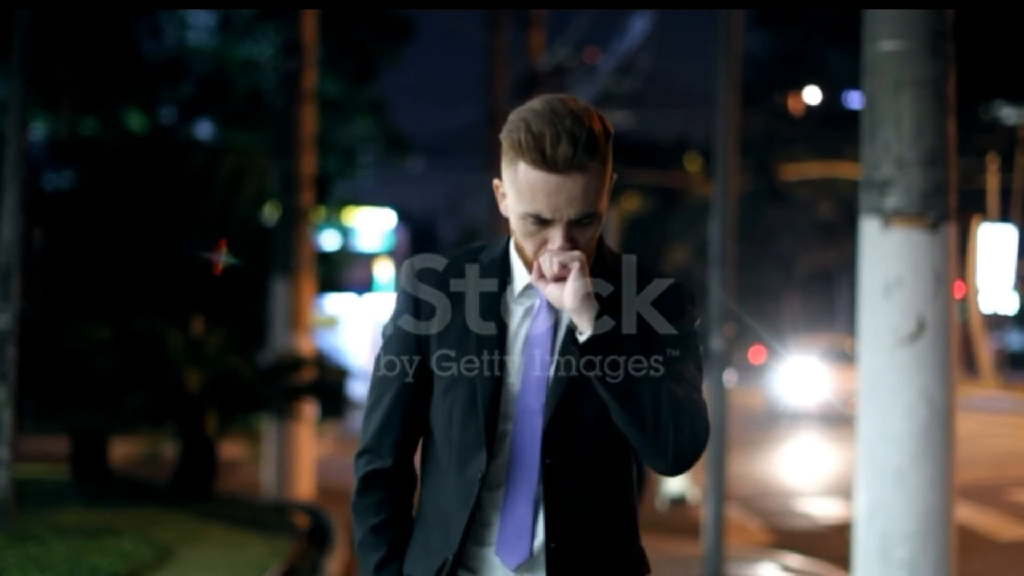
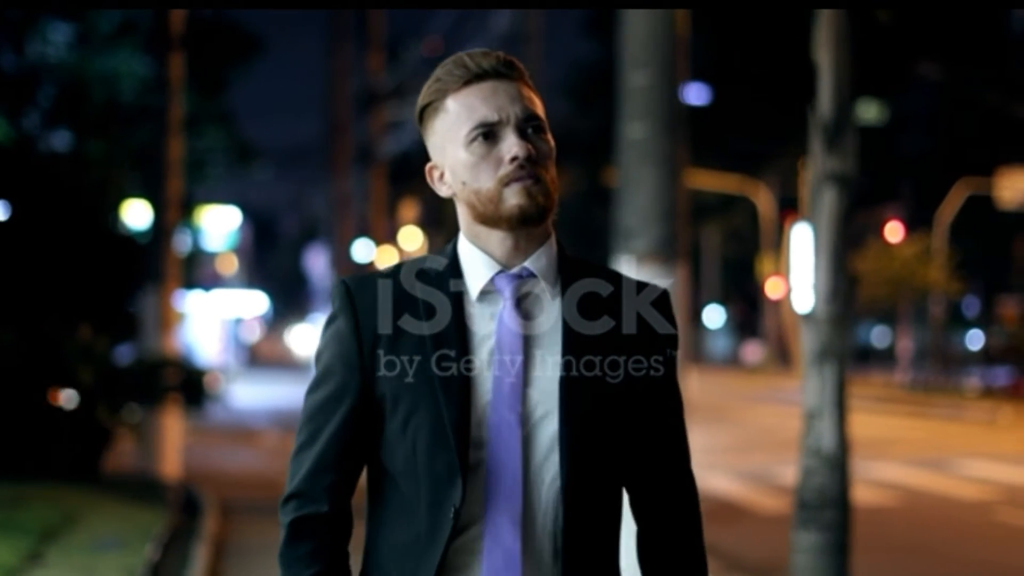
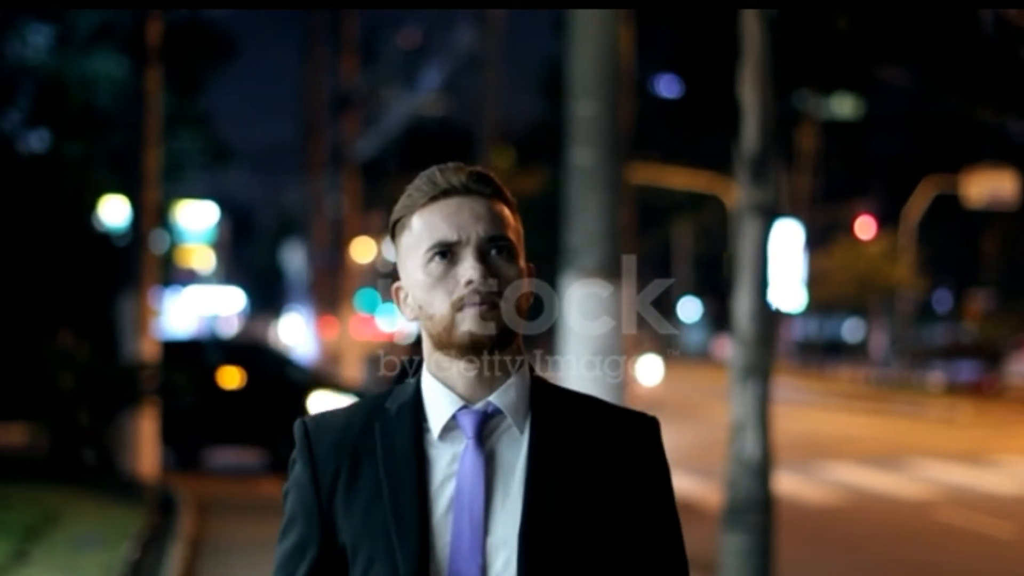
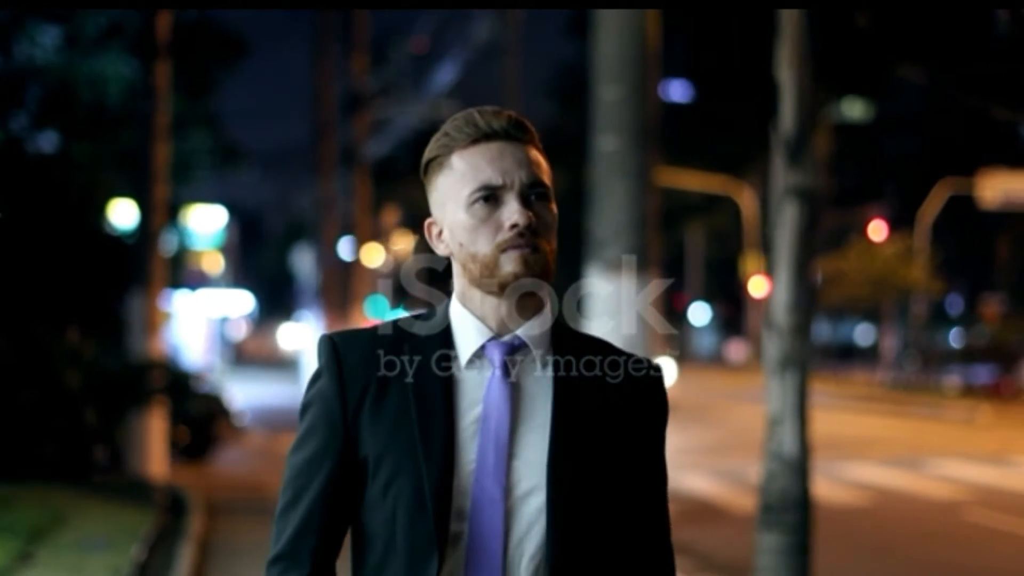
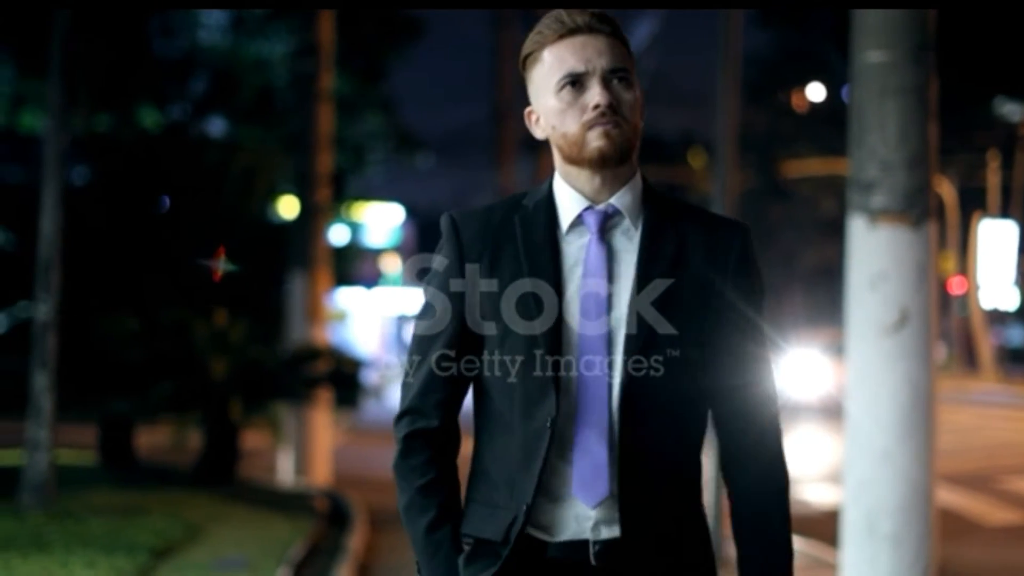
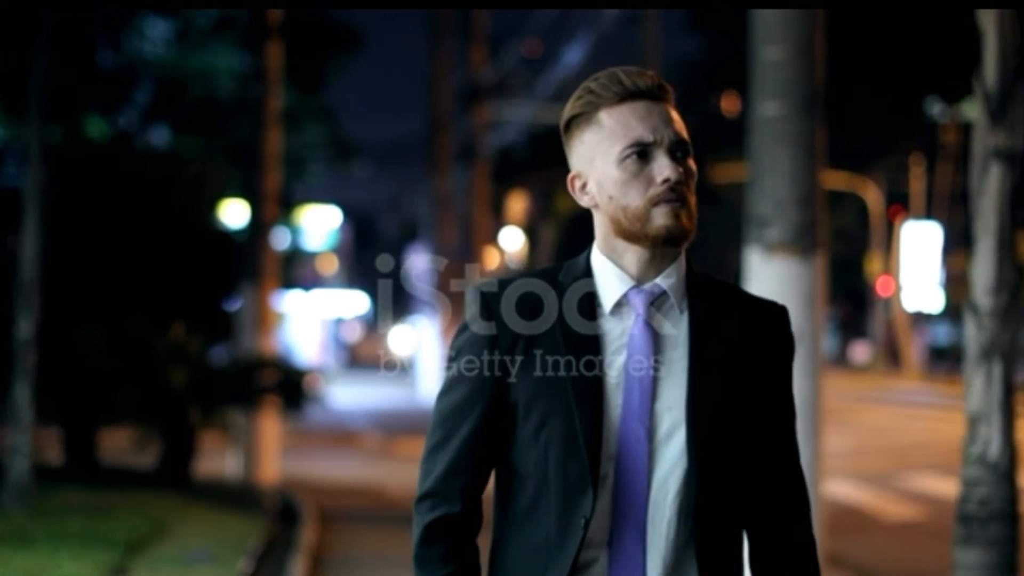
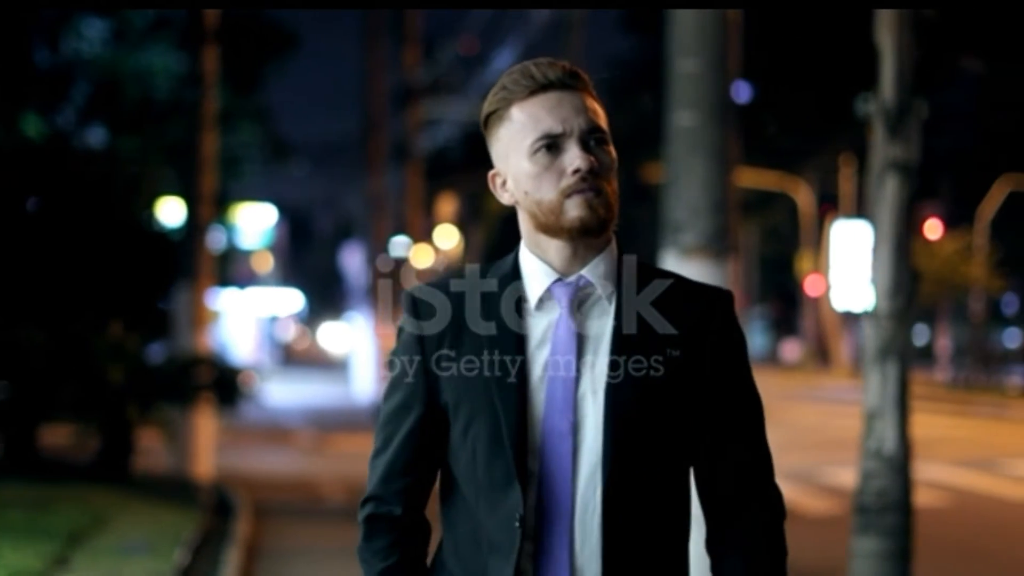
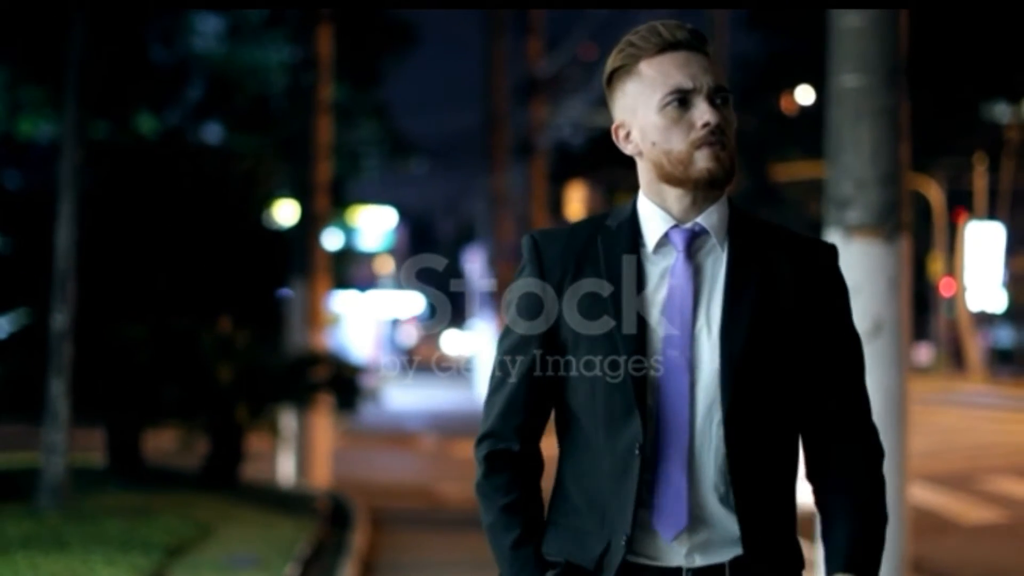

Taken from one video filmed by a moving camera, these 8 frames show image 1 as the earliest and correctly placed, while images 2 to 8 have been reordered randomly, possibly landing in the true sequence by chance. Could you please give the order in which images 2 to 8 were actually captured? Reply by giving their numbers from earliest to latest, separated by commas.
5, 8, 6, 7, 2, 4, 3
